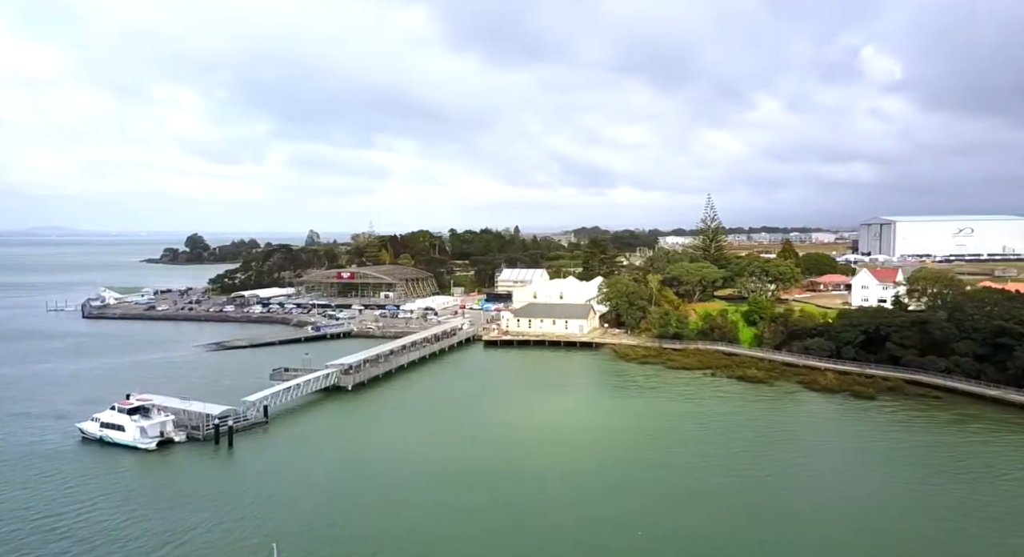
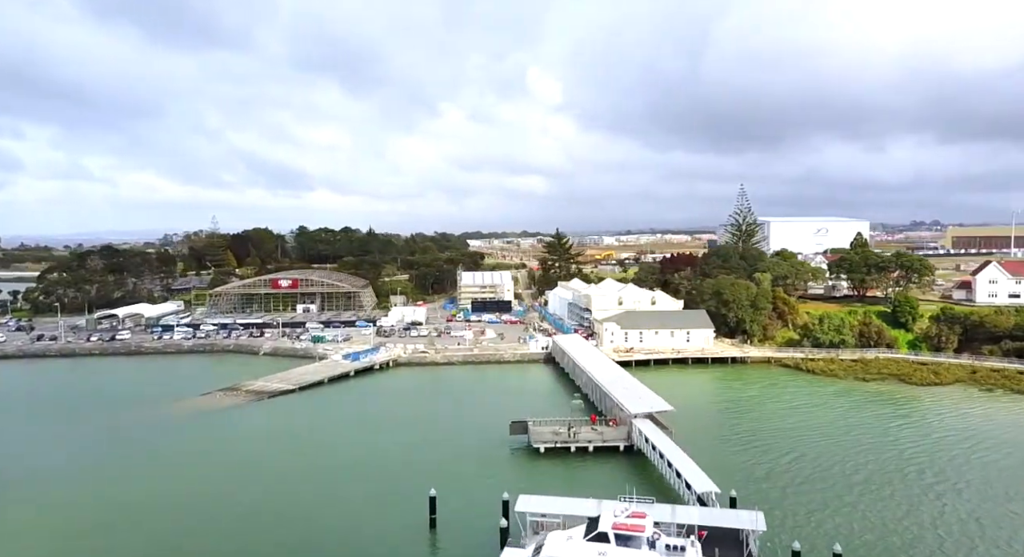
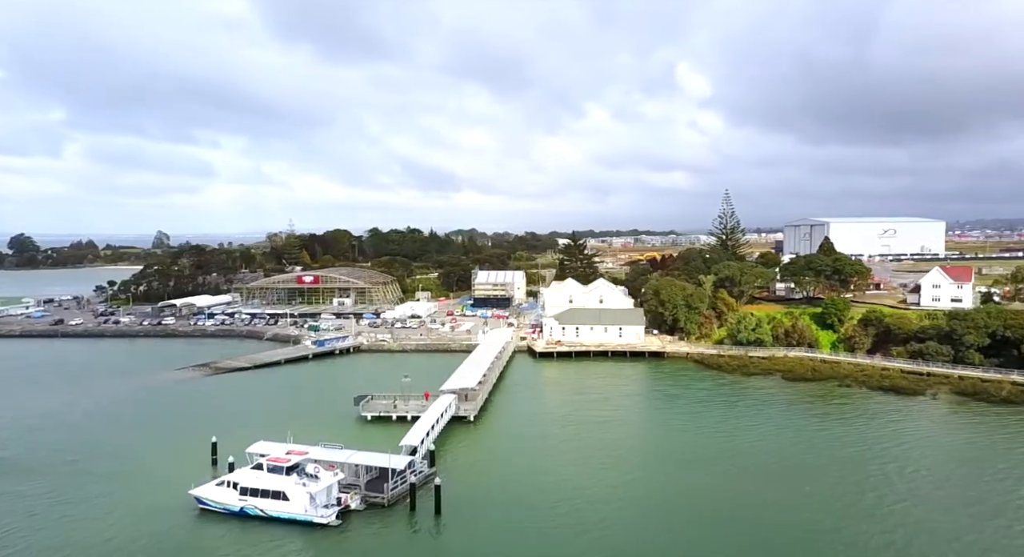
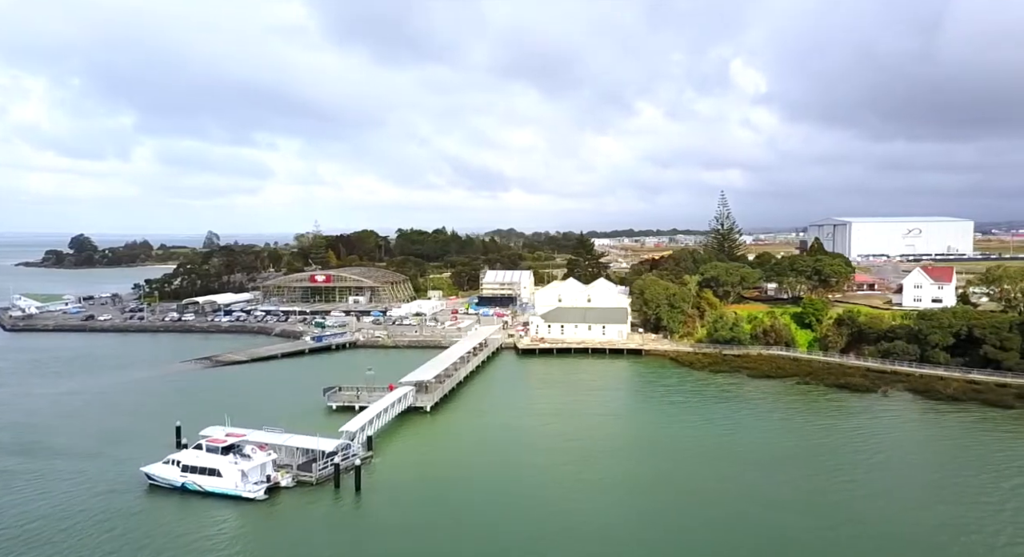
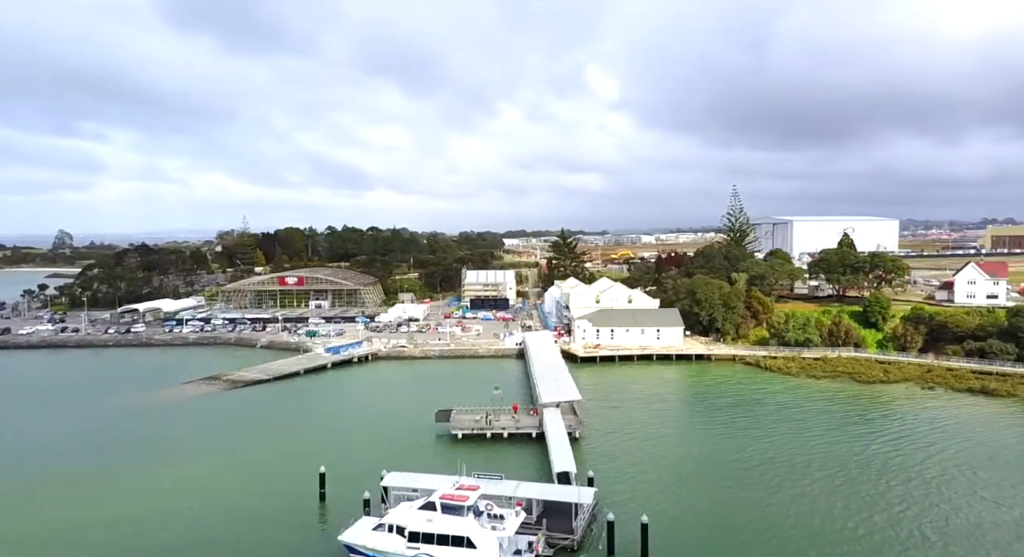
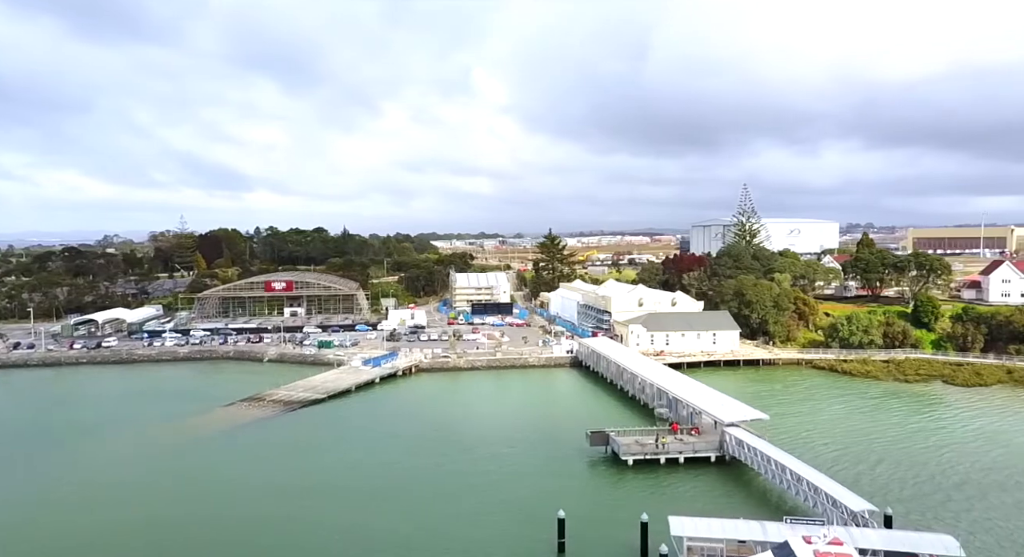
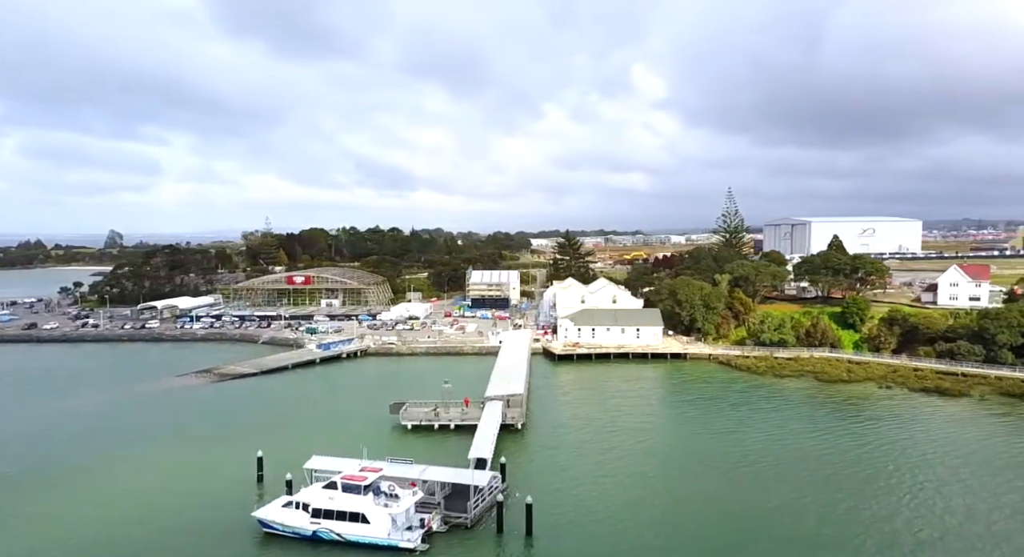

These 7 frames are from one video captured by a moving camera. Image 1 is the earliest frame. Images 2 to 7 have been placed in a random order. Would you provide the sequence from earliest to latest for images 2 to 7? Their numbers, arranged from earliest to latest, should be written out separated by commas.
4, 3, 7, 5, 2, 6
